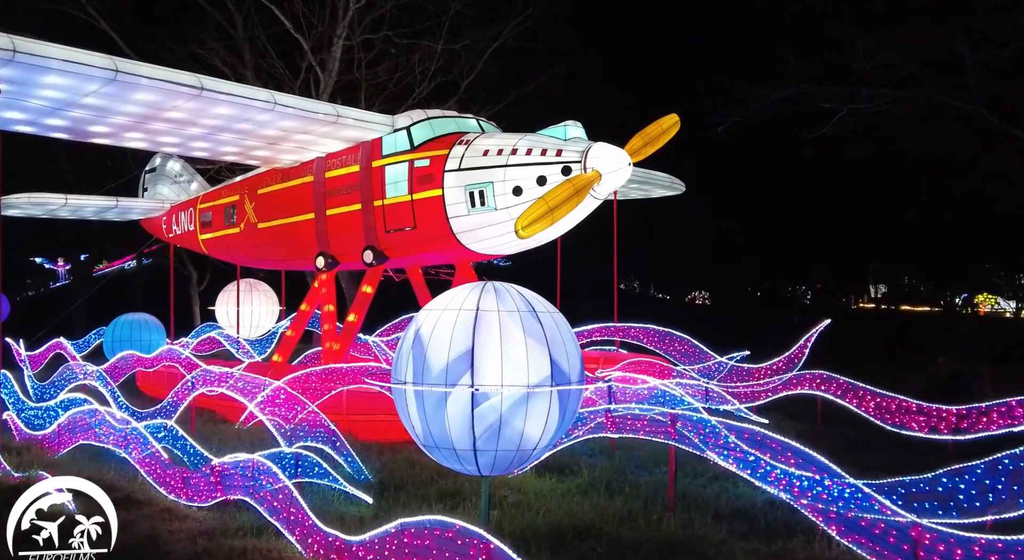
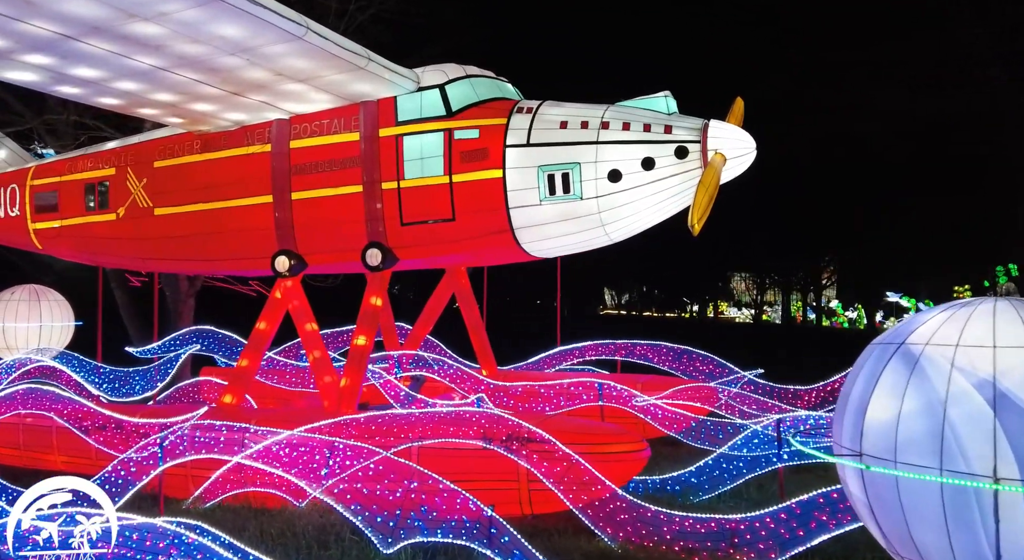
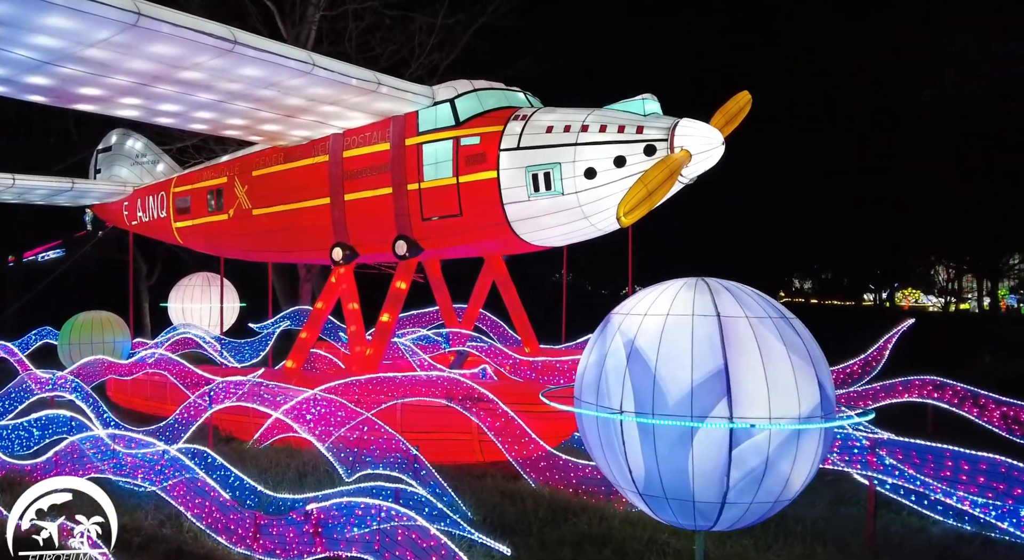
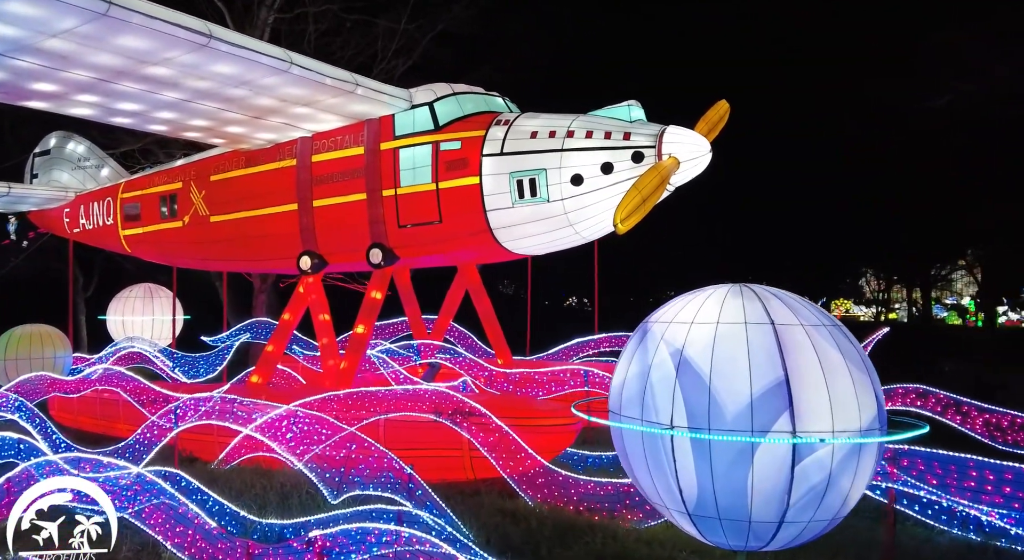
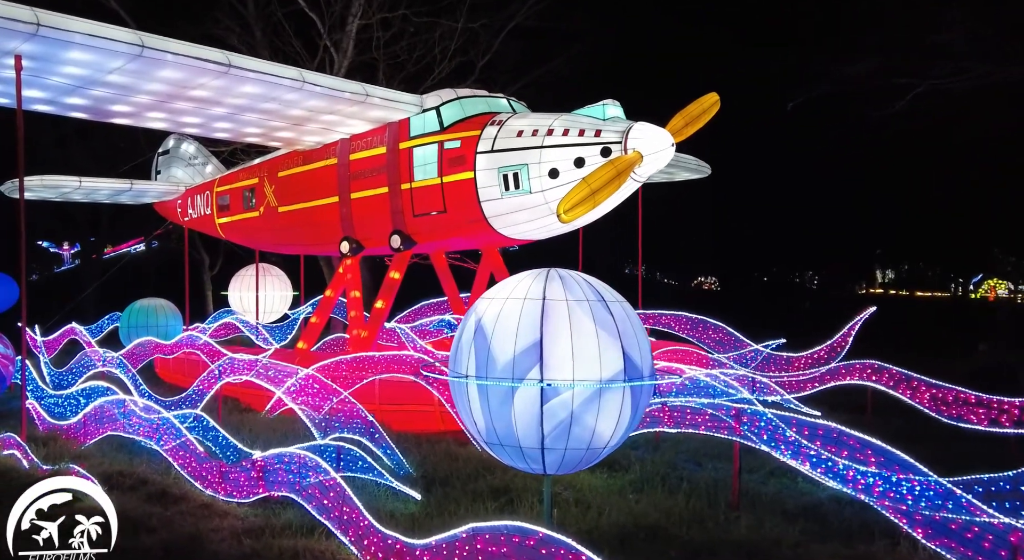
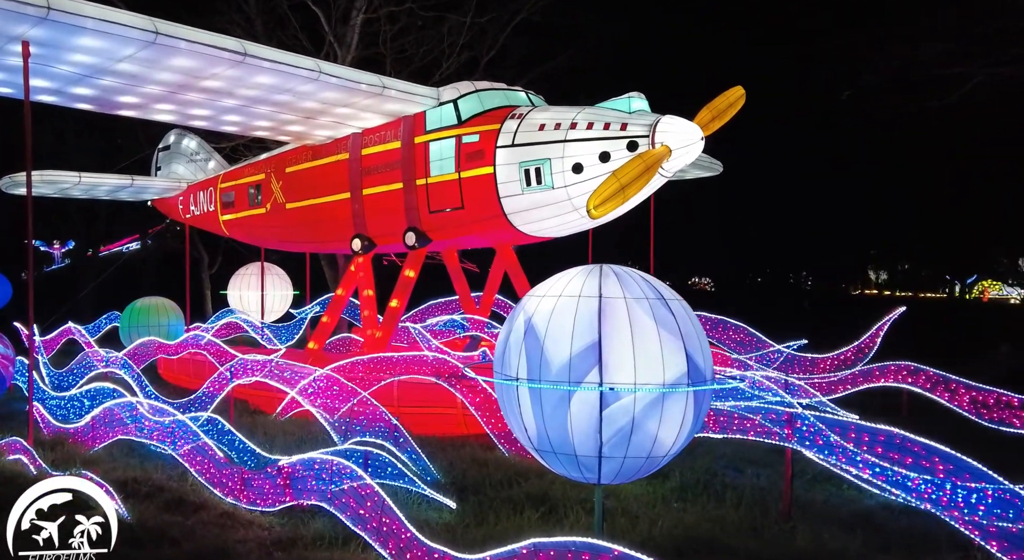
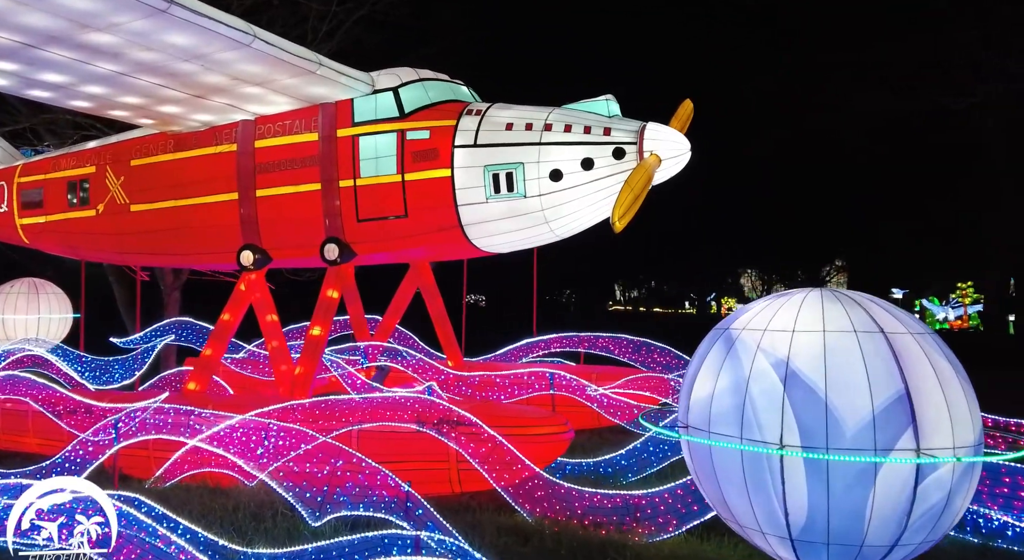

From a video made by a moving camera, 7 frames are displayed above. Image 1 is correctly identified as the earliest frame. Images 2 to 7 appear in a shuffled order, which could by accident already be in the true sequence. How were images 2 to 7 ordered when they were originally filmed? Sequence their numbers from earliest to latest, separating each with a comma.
5, 6, 3, 4, 7, 2
